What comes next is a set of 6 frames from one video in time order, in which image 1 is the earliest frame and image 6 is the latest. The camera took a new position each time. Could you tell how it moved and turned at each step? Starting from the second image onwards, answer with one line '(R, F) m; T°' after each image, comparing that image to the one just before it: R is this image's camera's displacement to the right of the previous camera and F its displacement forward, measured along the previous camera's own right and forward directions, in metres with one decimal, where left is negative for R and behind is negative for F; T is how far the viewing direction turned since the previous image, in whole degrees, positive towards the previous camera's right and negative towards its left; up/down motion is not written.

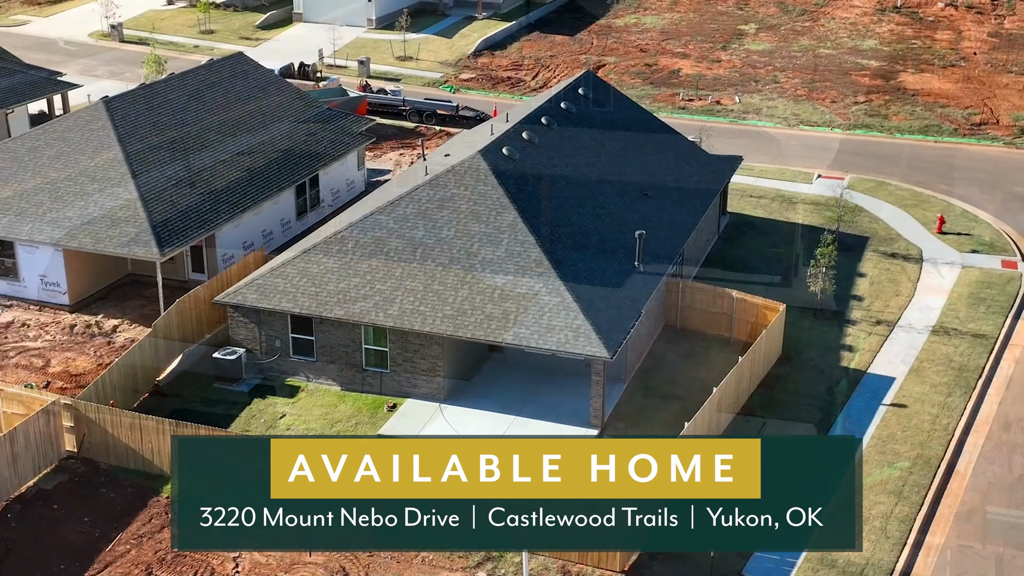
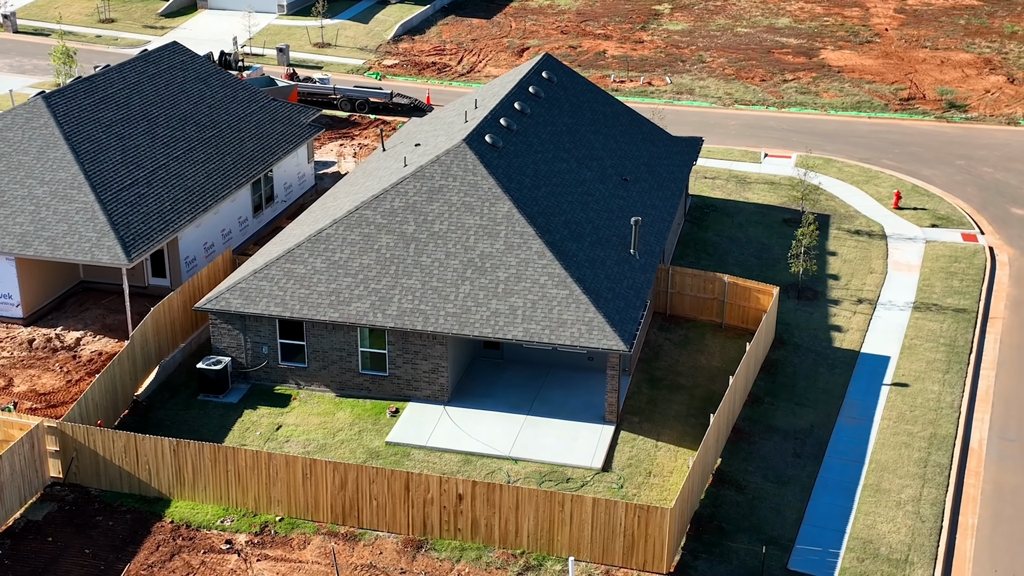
(-2.5, +1.2) m; +6°
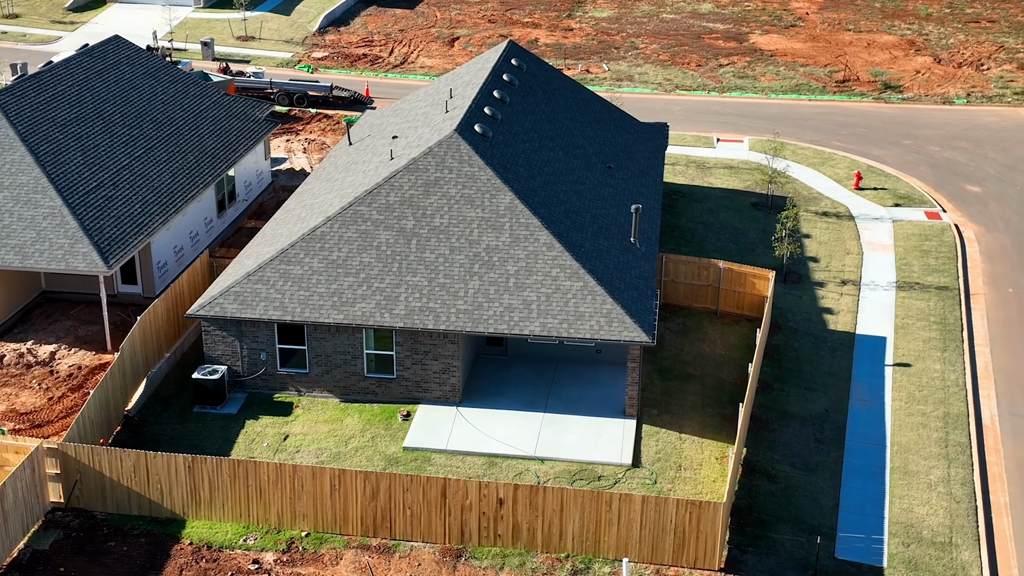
(-2.4, +1.0) m; +5°
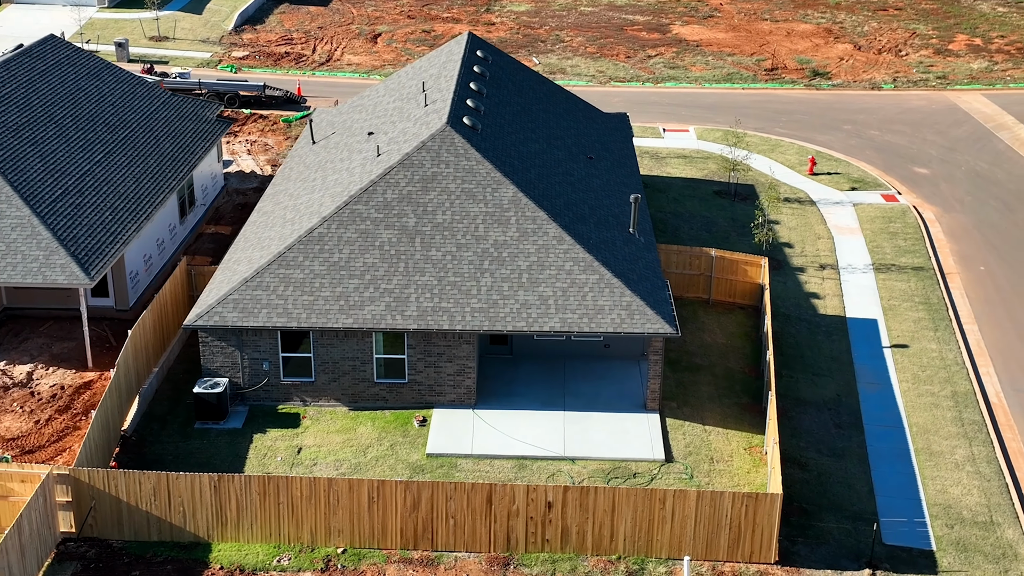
(-2.5, +0.9) m; +6°
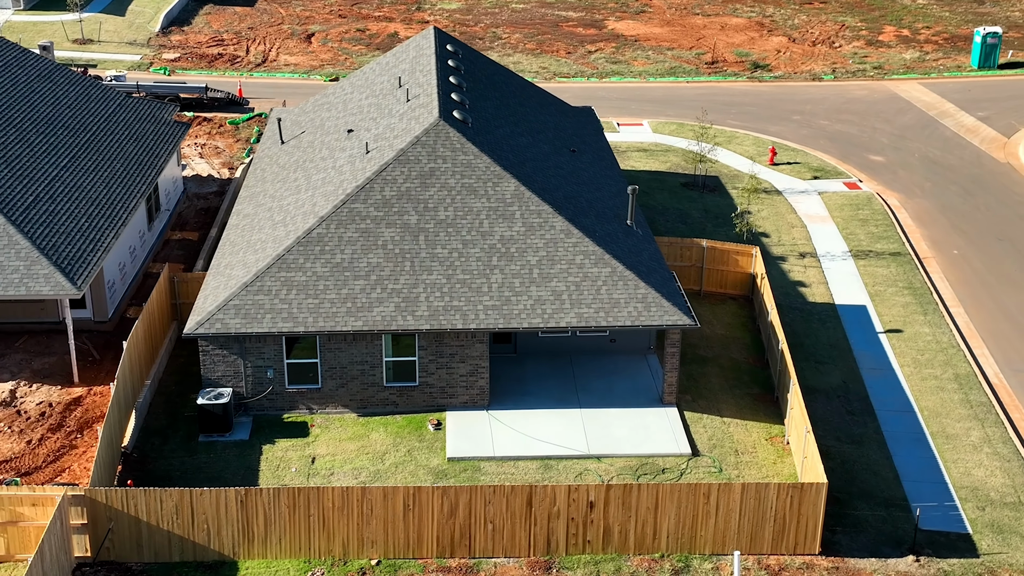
(-2.0, +0.7) m; +5°
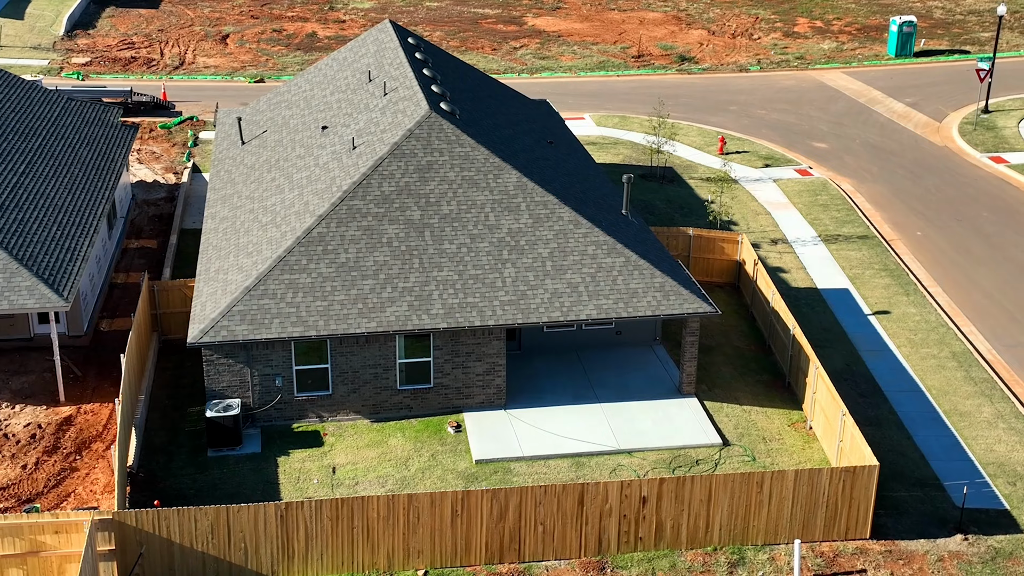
(-2.4, +0.9) m; +6°
